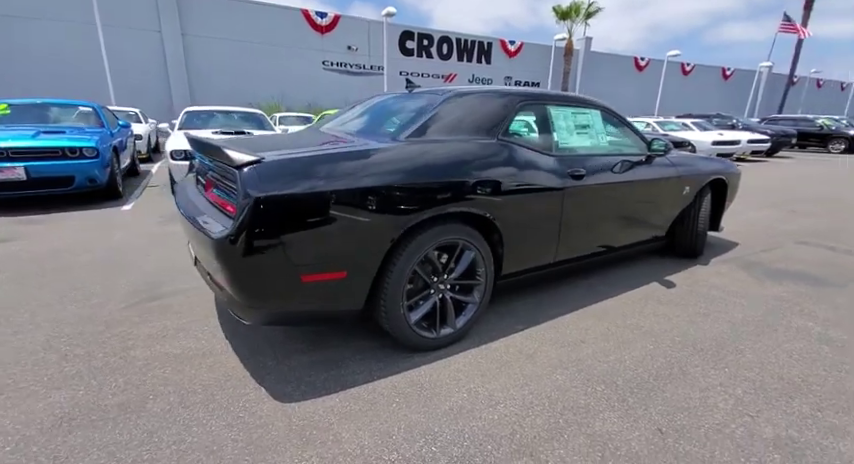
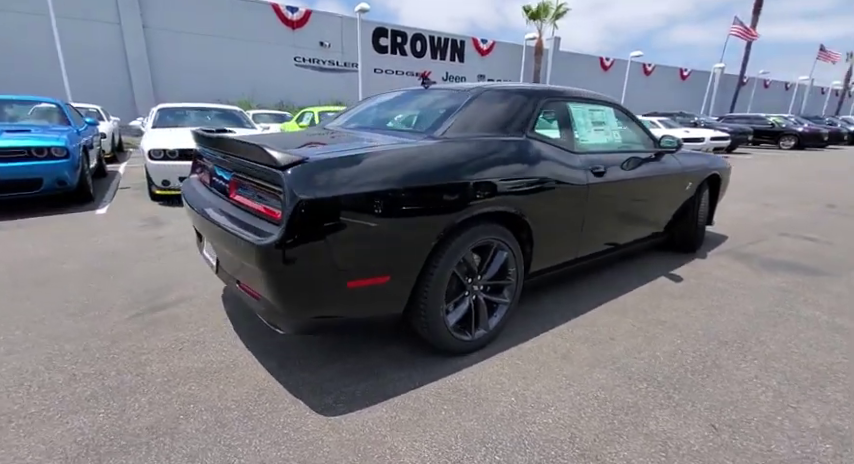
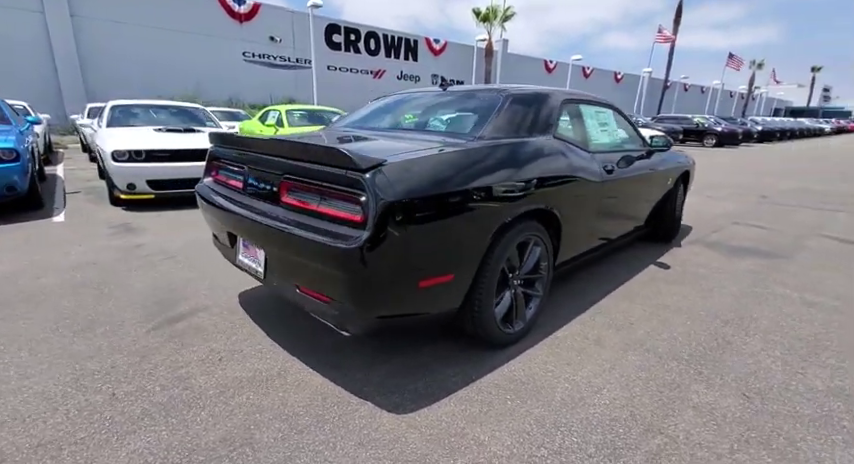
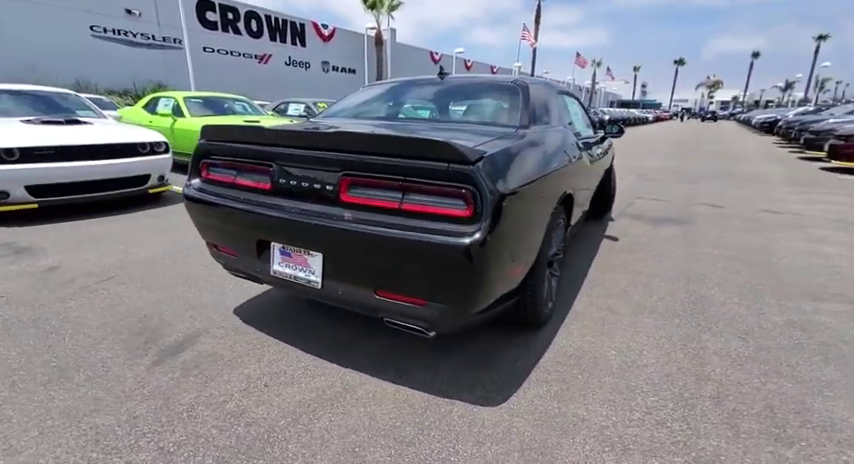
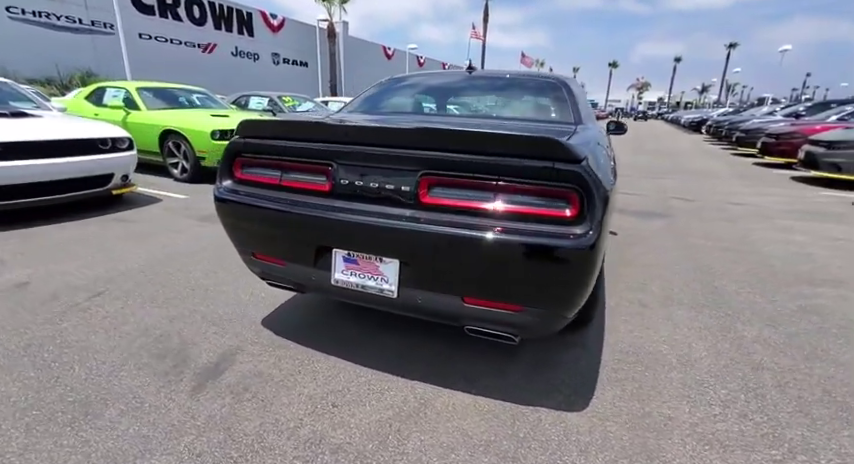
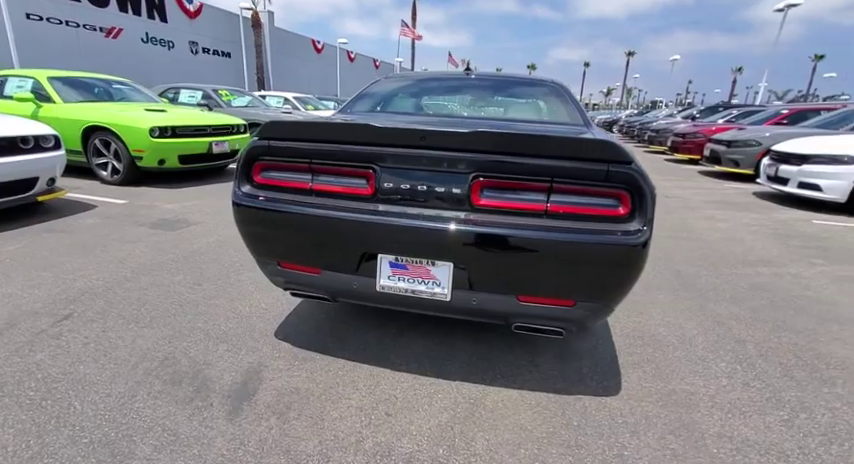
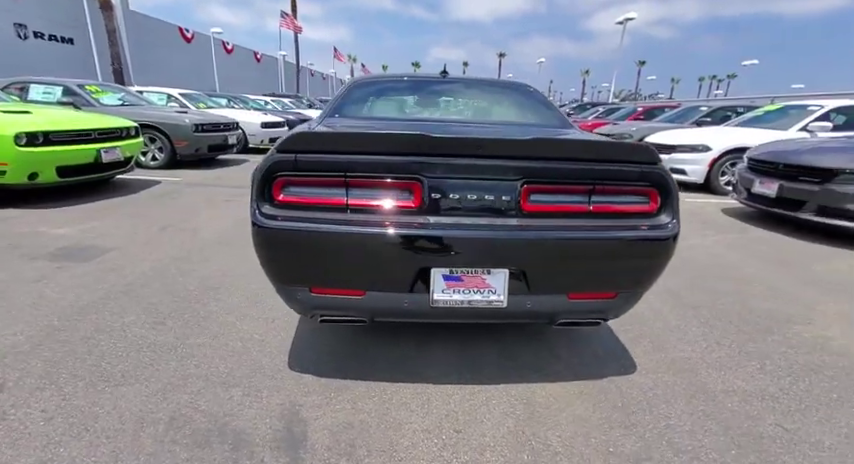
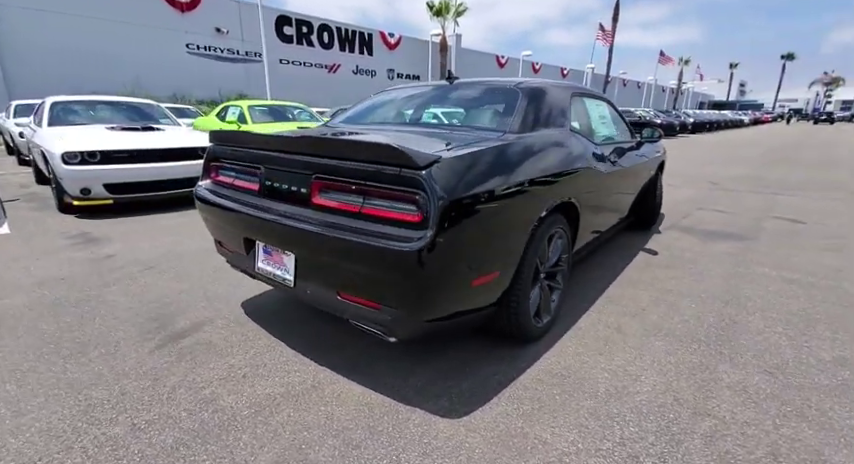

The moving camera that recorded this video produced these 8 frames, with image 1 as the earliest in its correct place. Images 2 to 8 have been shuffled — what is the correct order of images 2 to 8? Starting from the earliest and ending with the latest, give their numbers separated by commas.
2, 3, 8, 4, 5, 6, 7
